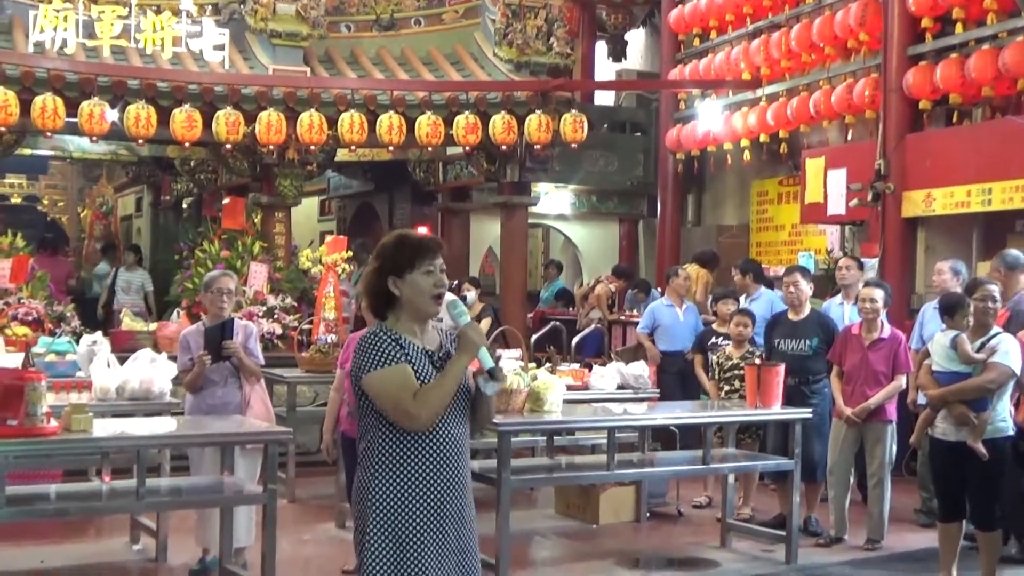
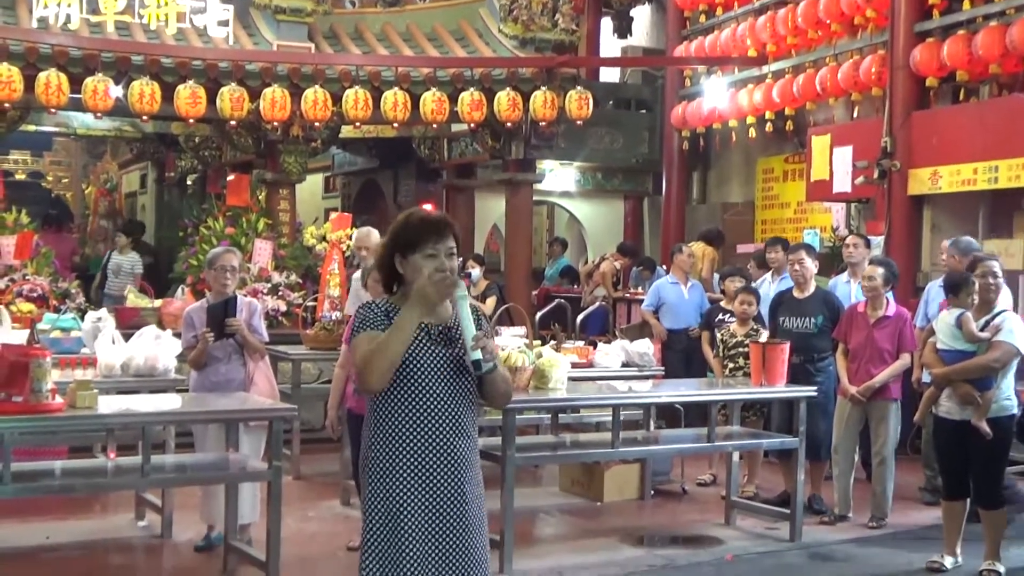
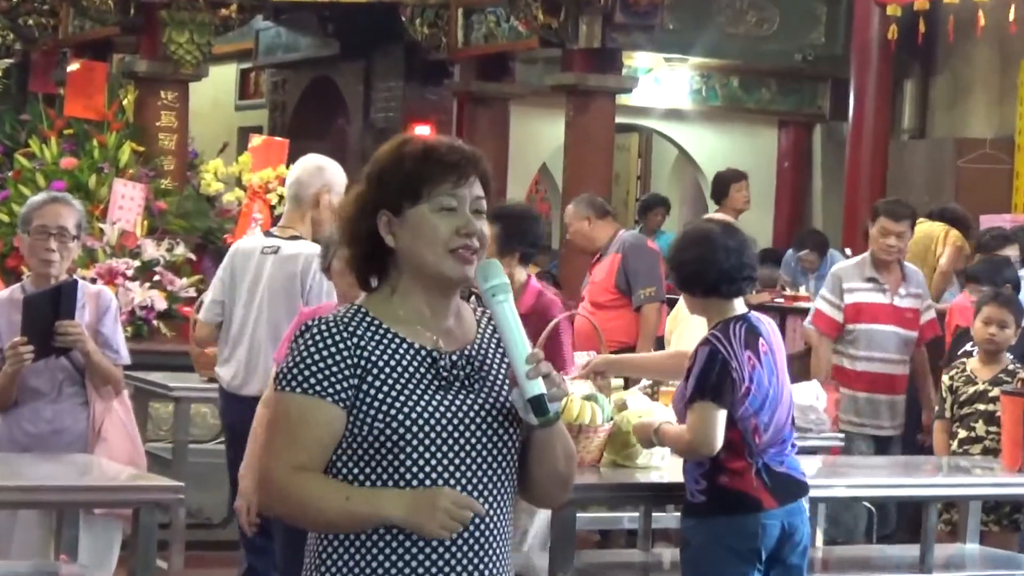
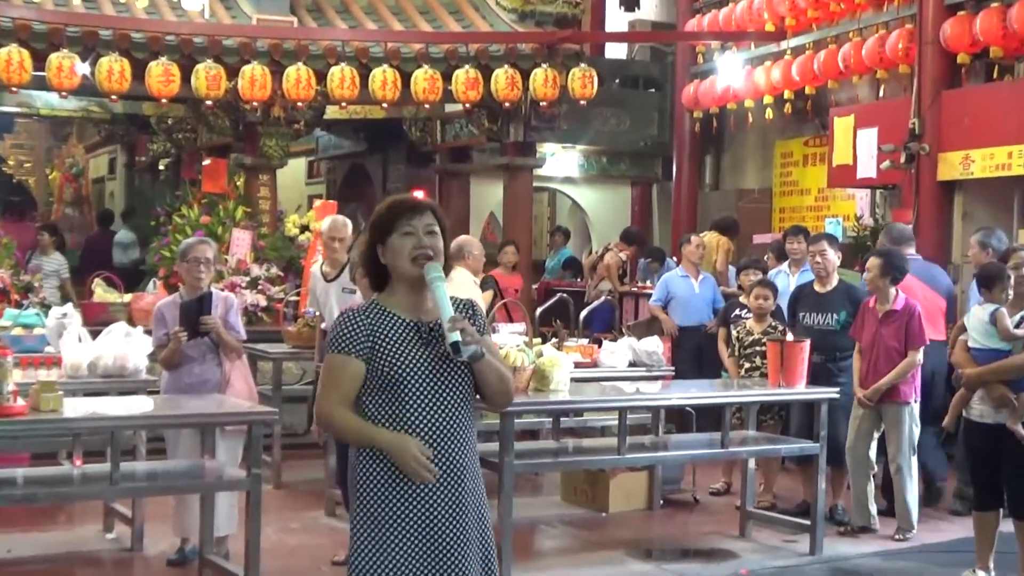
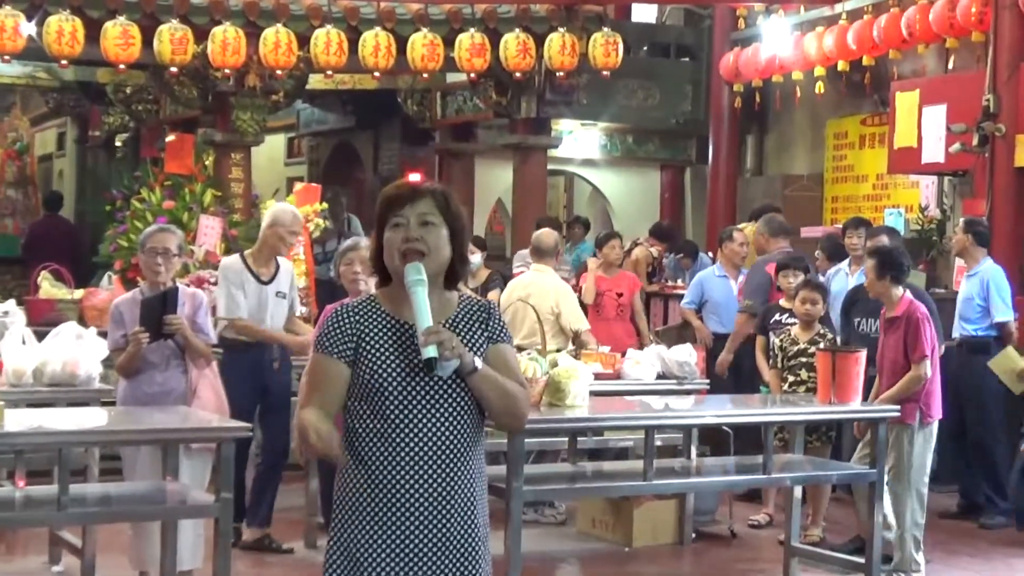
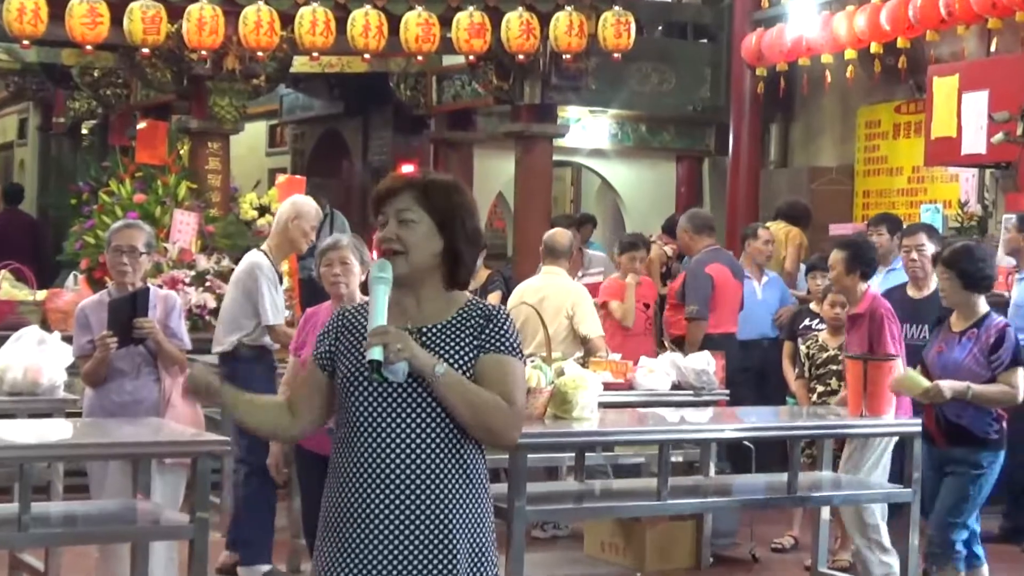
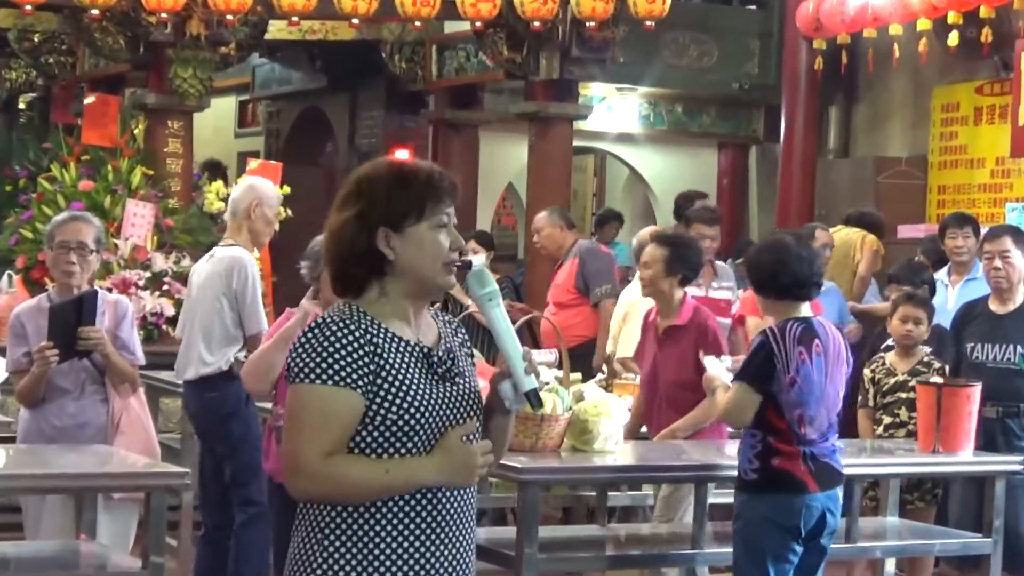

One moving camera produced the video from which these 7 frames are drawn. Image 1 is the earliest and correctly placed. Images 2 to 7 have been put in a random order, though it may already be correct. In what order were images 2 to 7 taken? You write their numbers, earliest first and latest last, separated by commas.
2, 4, 5, 6, 7, 3
